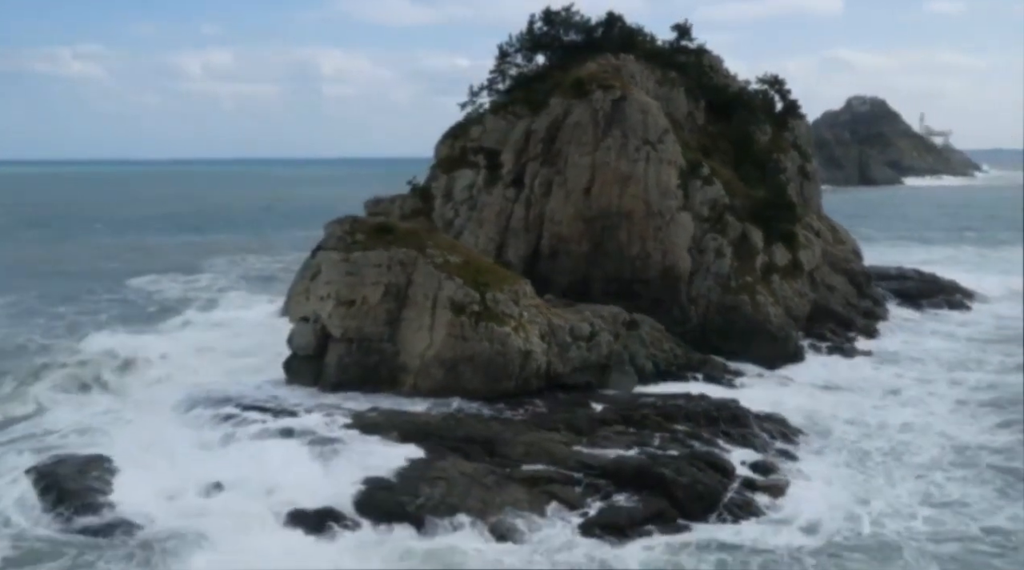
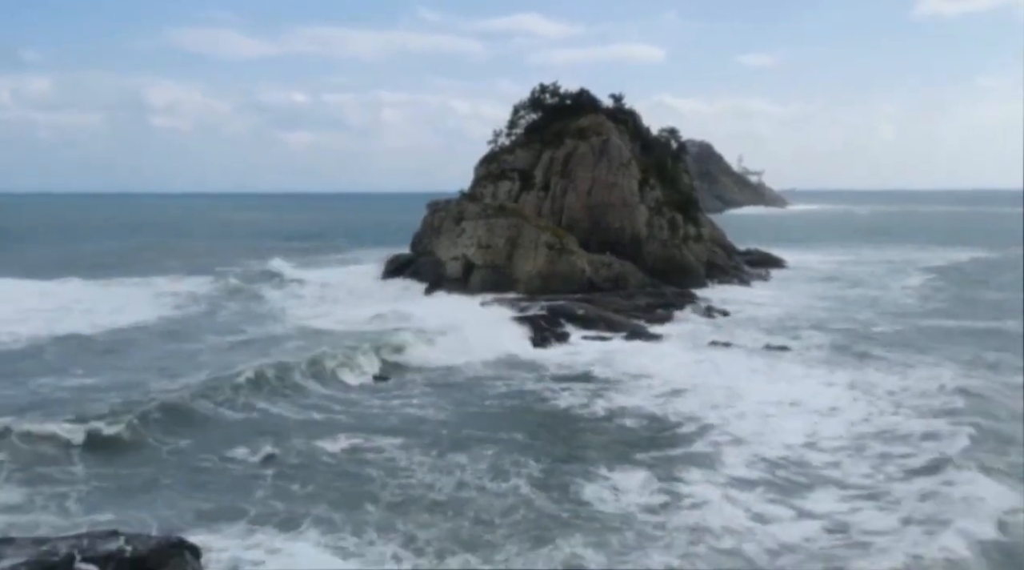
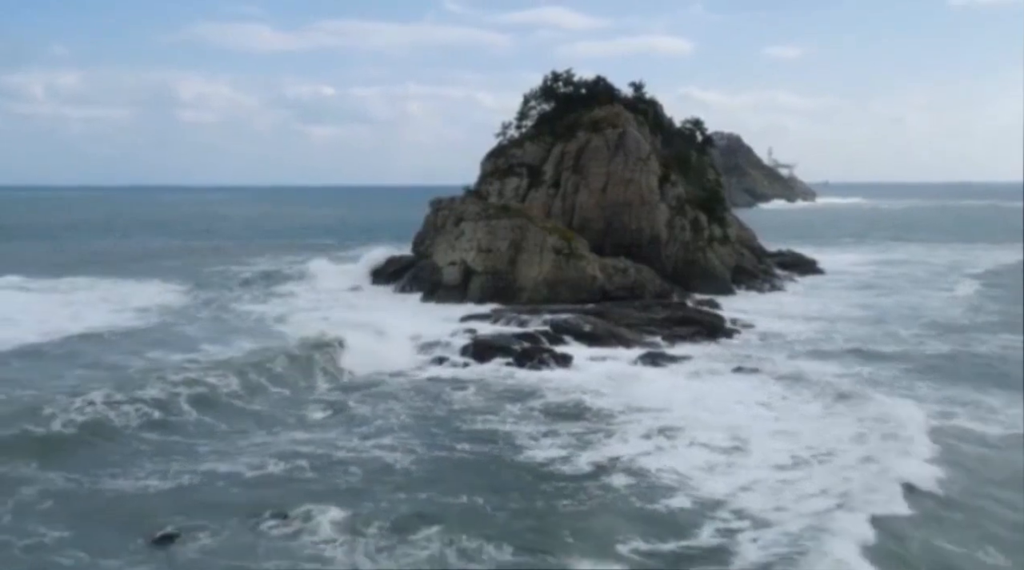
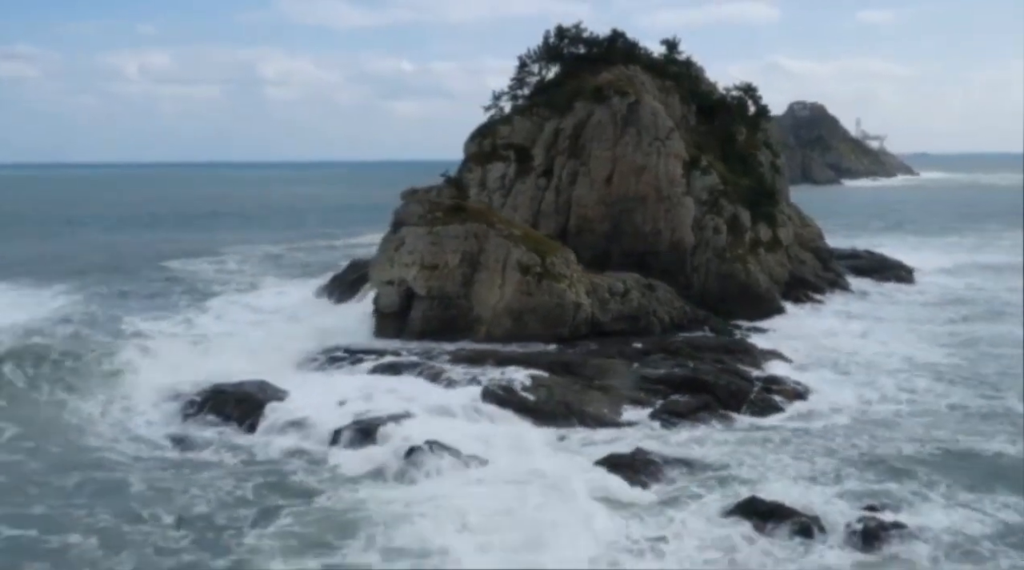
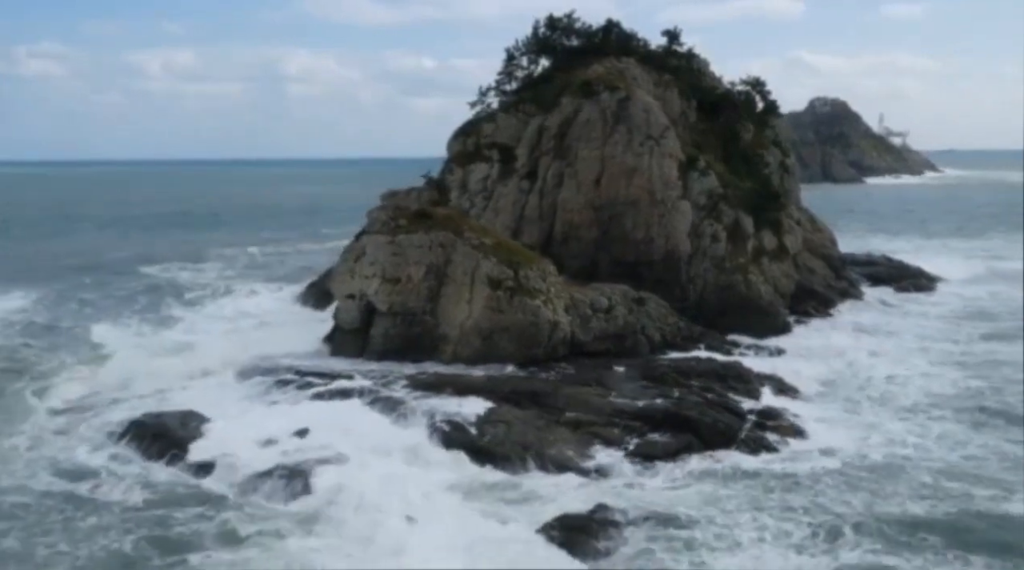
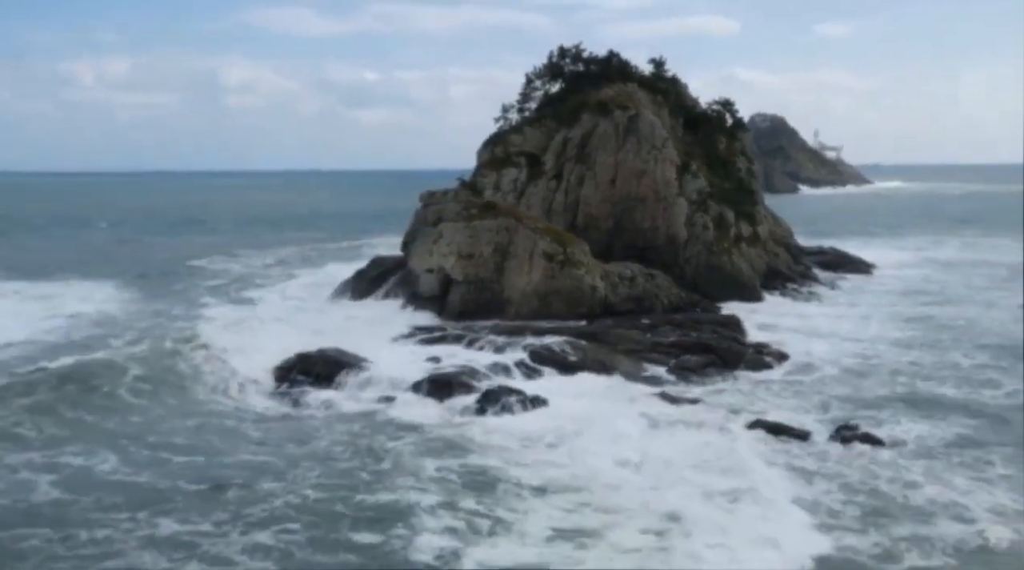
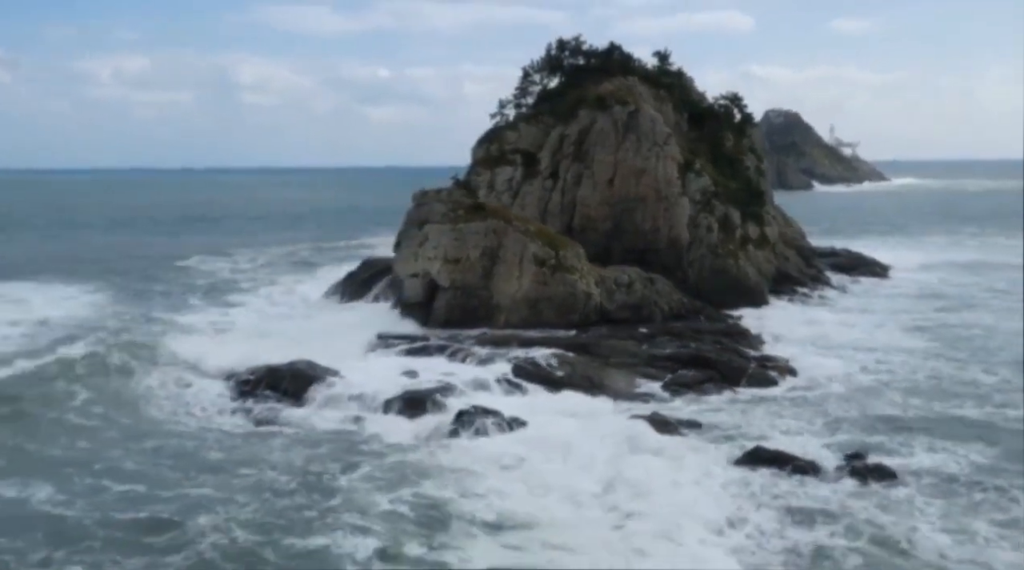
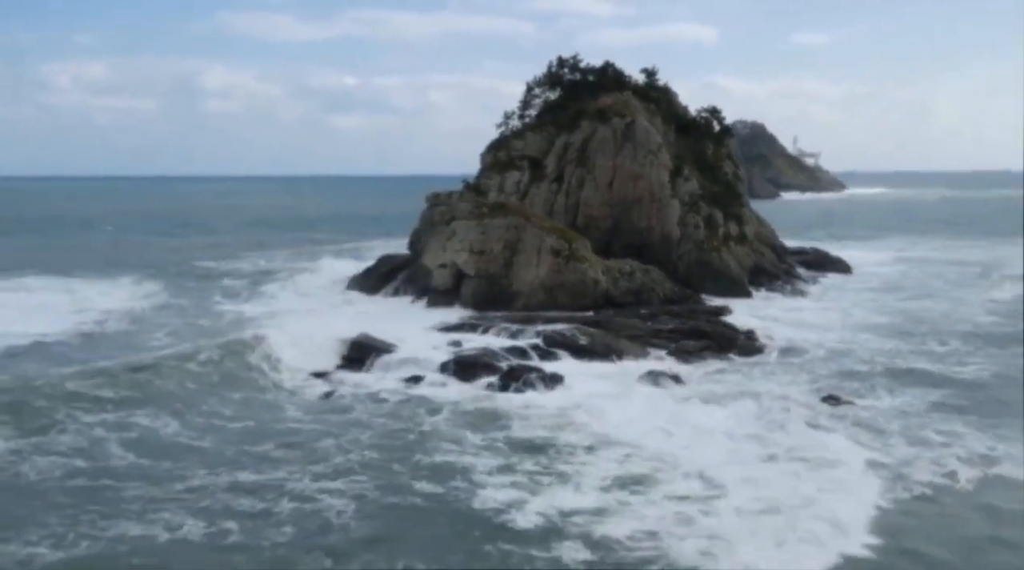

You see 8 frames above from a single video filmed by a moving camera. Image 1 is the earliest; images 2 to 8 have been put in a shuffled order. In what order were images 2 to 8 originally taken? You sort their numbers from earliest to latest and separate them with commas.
5, 4, 7, 6, 8, 3, 2
